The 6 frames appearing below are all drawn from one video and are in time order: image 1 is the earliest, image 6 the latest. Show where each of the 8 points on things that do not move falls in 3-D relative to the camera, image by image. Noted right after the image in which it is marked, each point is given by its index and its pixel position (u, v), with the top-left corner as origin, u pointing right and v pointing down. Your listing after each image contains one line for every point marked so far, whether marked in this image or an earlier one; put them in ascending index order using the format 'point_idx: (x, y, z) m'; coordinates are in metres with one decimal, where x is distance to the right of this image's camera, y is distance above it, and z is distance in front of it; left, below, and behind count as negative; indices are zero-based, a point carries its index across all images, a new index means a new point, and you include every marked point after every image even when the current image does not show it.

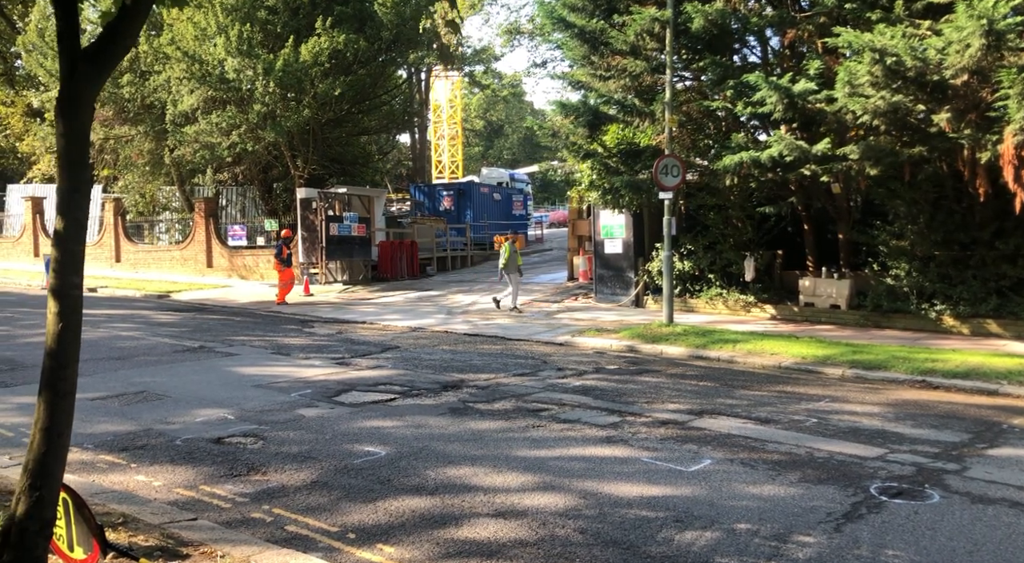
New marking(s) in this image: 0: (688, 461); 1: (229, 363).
0: (+1.4, -1.4, +8.1) m
1: (-3.7, -1.1, +13.7) m
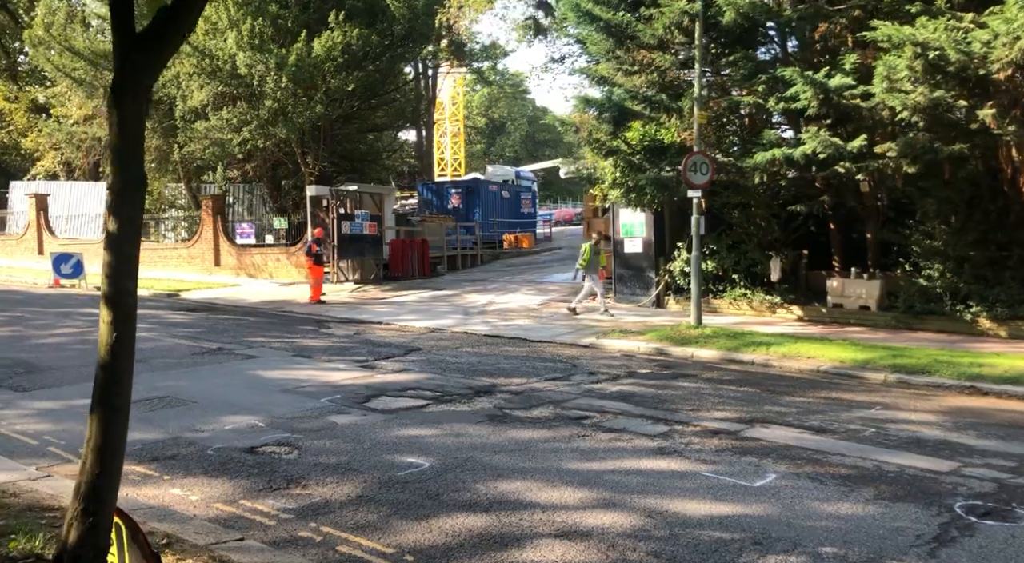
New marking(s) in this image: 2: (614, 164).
0: (+1.8, -1.4, +7.7) m
1: (-3.3, -1.1, +13.3) m
2: (+1.8, +2.1, +18.6) m
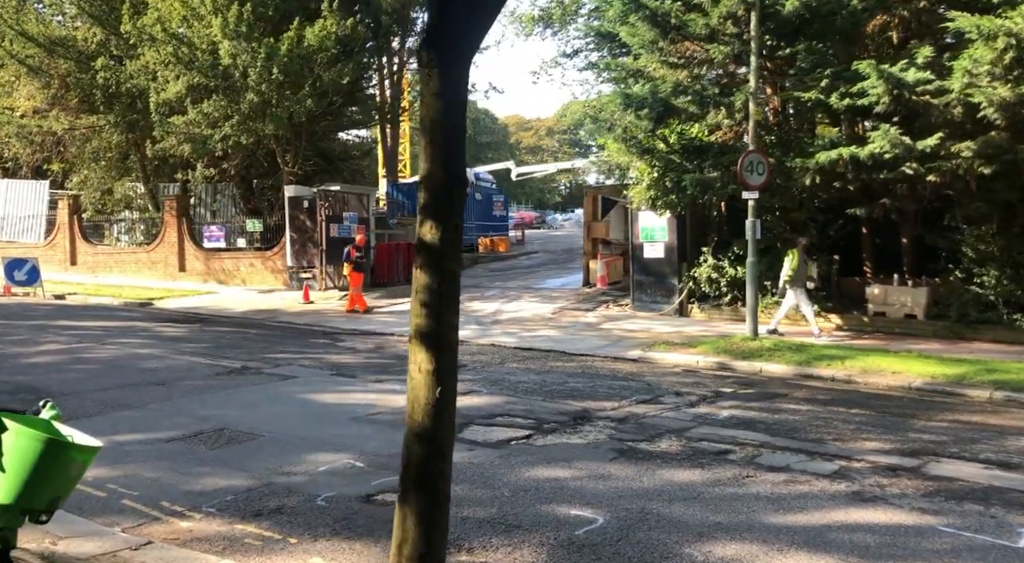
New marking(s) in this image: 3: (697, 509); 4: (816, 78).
0: (+3.0, -1.6, +6.5) m
1: (-2.4, -1.2, +11.7) m
2: (+2.3, +2.0, +17.4) m
3: (+1.2, -1.5, +7.0) m
4: (+4.5, +3.0, +15.4) m
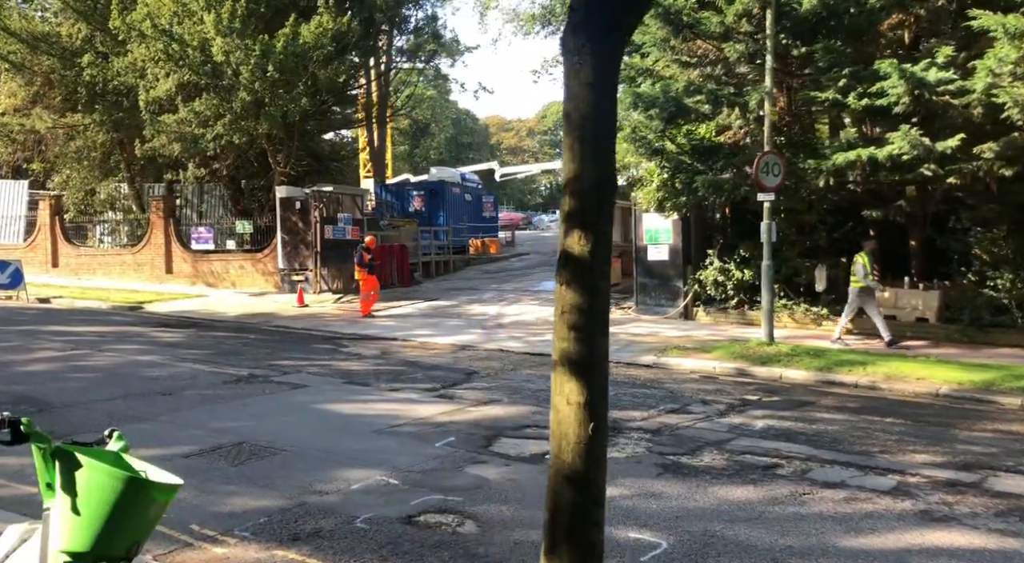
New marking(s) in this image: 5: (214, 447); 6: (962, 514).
0: (+3.4, -1.6, +6.2) m
1: (-2.2, -1.3, +11.3) m
2: (+2.4, +1.9, +17.0) m
3: (+1.6, -1.6, +6.6) m
4: (+4.7, +3.0, +15.1) m
5: (-2.6, -1.4, +8.8) m
6: (+3.0, -1.6, +7.0) m
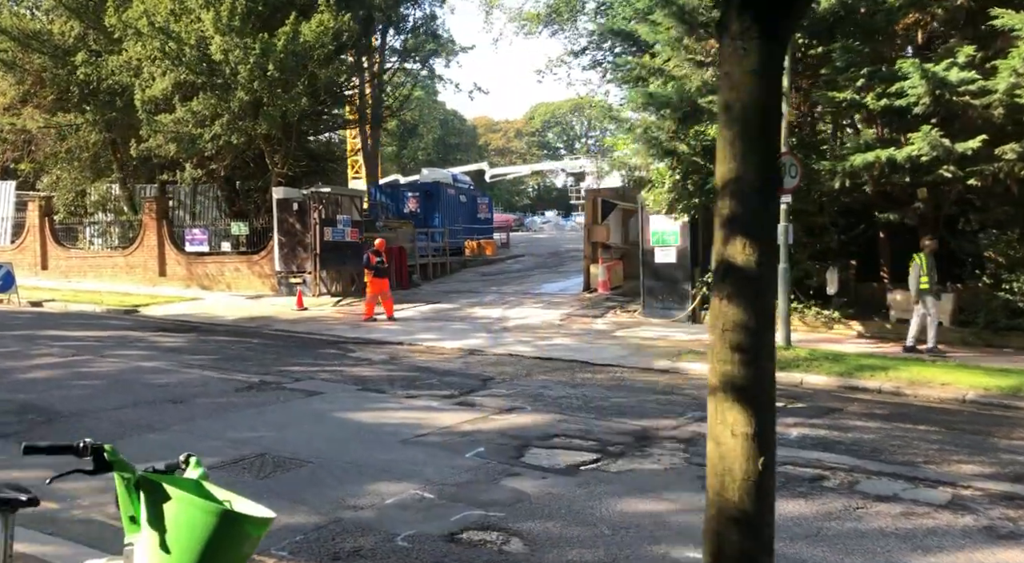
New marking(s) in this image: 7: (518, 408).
0: (+3.7, -1.6, +5.9) m
1: (-2.0, -1.3, +10.9) m
2: (+2.6, +1.9, +16.7) m
3: (+1.9, -1.6, +6.3) m
4: (+4.8, +2.9, +14.8) m
5: (-2.3, -1.5, +8.5) m
6: (+3.3, -1.6, +6.7) m
7: (+0.1, -1.3, +11.0) m
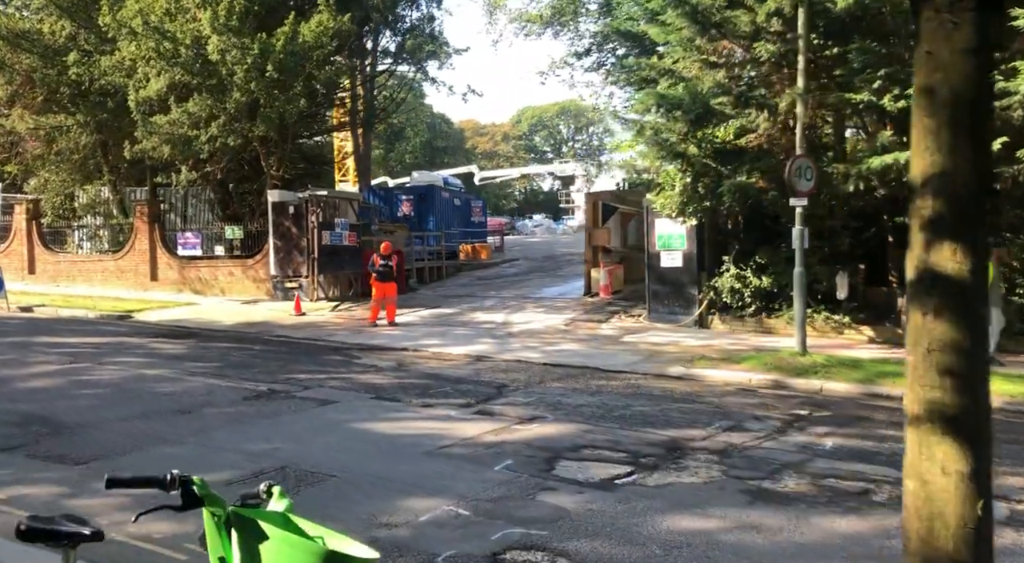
0: (+4.0, -1.7, +5.6) m
1: (-1.7, -1.4, +10.5) m
2: (+2.7, +1.8, +16.4) m
3: (+2.2, -1.7, +6.0) m
4: (+5.0, +2.9, +14.6) m
5: (-2.0, -1.5, +8.1) m
6: (+3.6, -1.6, +6.4) m
7: (+0.3, -1.4, +10.7) m
